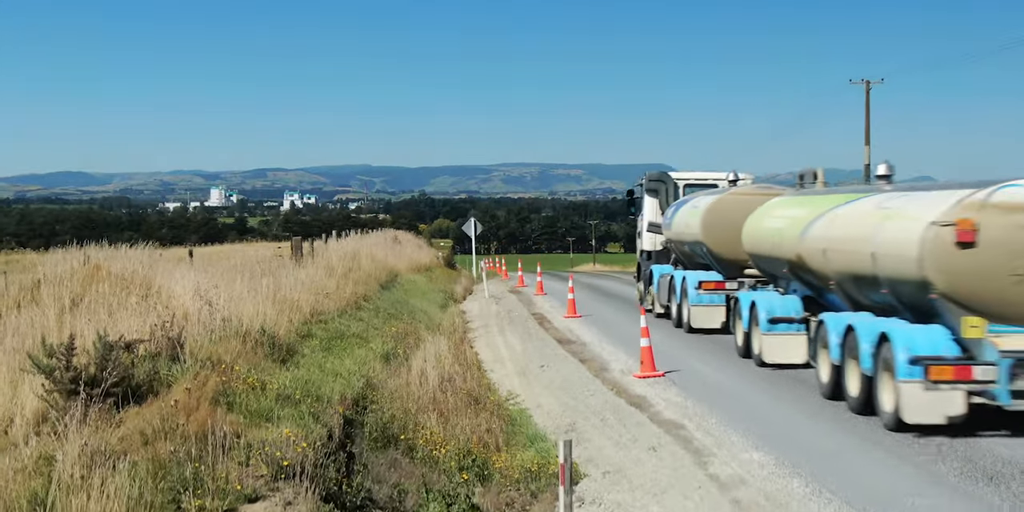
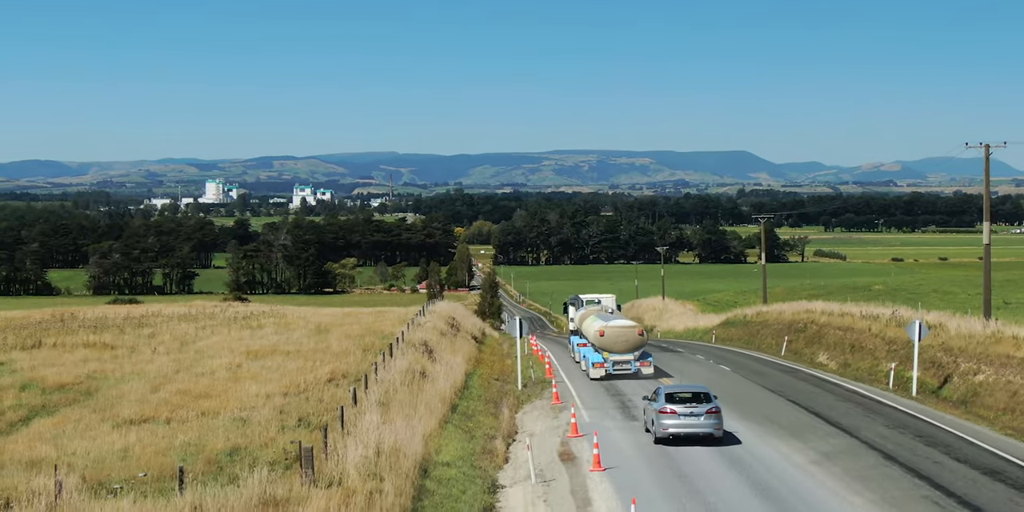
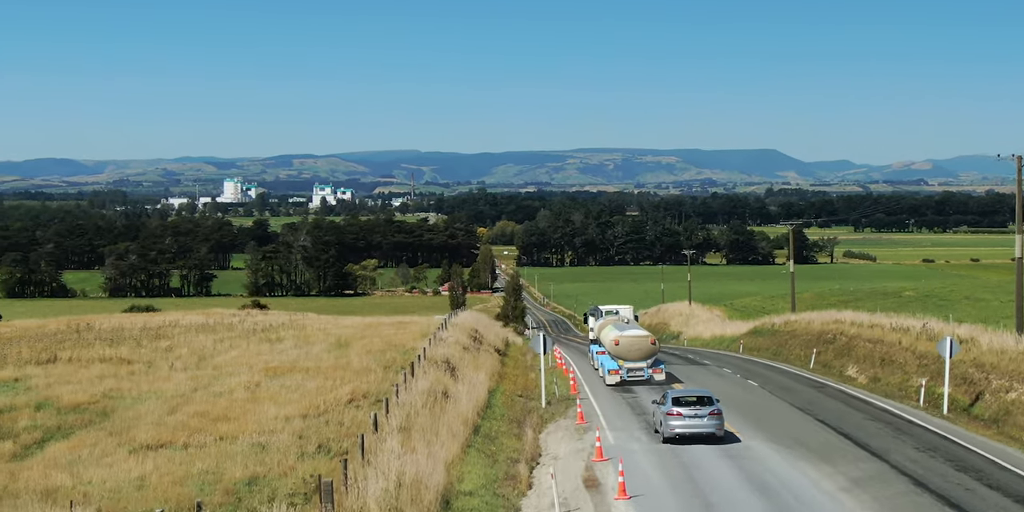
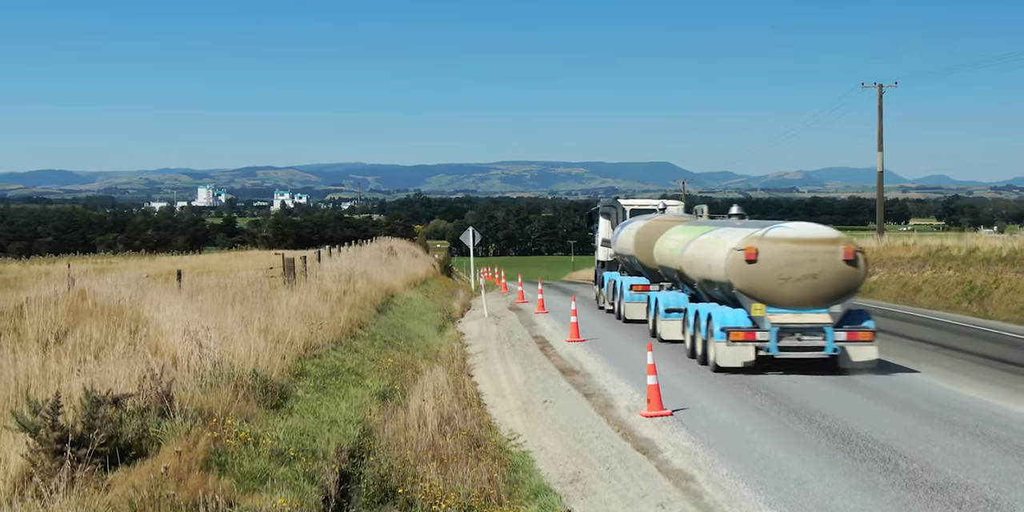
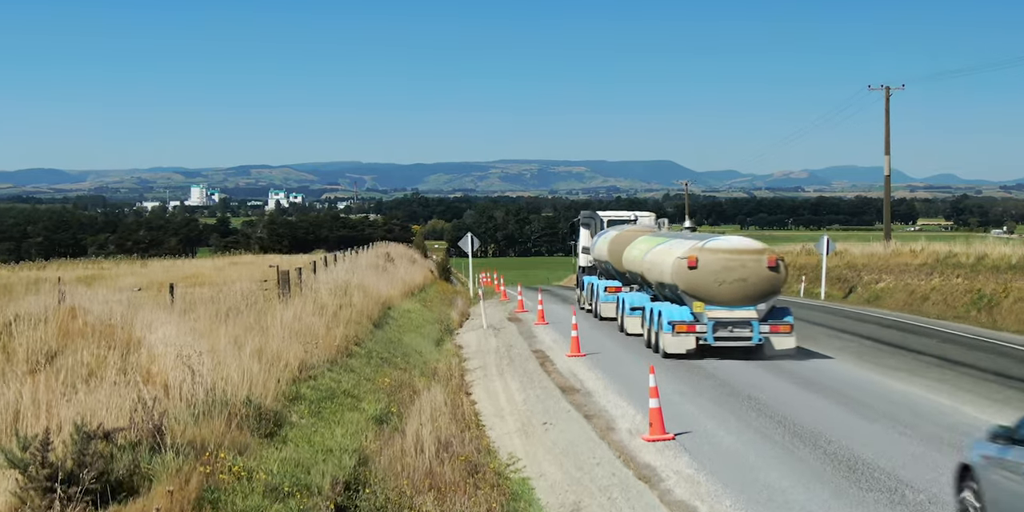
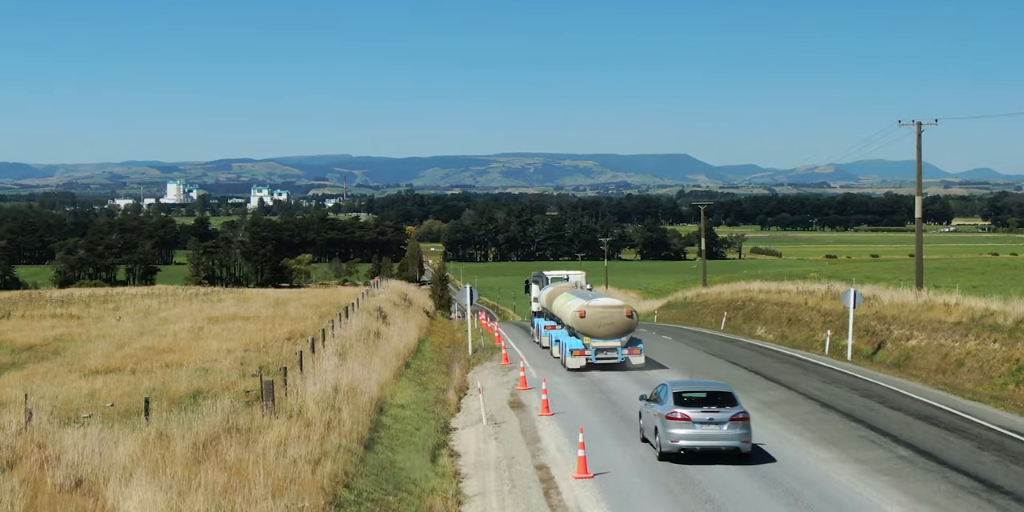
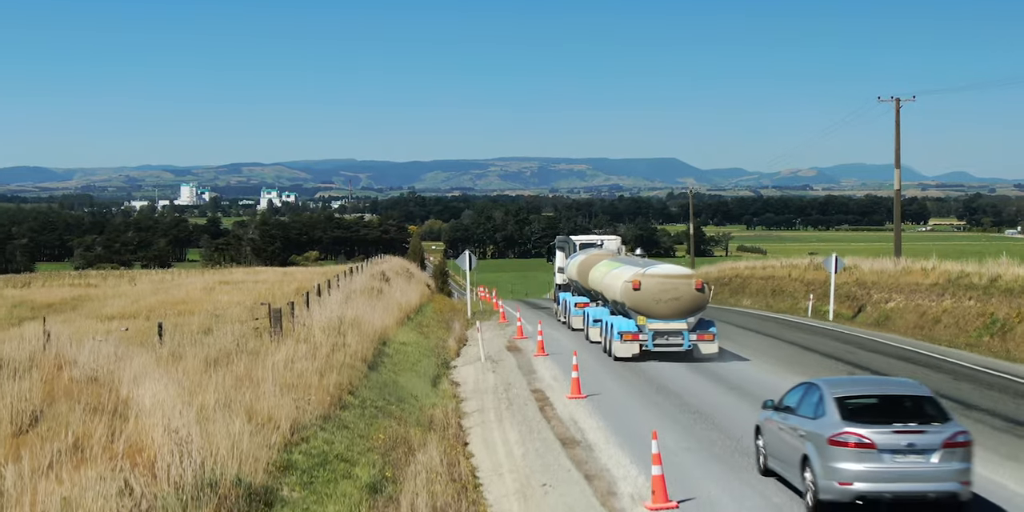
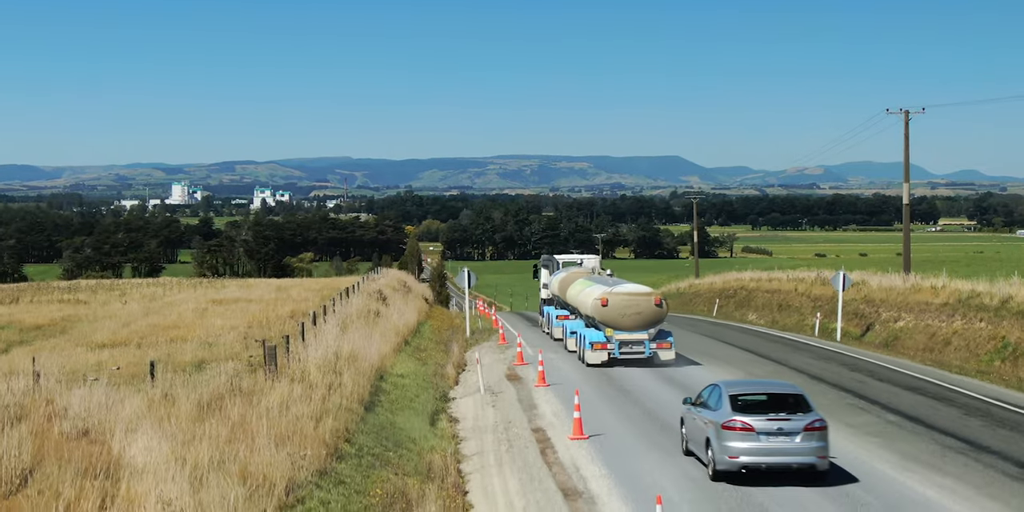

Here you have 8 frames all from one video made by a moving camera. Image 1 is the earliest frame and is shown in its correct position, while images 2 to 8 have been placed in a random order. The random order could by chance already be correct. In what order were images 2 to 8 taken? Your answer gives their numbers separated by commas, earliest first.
4, 5, 7, 8, 6, 2, 3
